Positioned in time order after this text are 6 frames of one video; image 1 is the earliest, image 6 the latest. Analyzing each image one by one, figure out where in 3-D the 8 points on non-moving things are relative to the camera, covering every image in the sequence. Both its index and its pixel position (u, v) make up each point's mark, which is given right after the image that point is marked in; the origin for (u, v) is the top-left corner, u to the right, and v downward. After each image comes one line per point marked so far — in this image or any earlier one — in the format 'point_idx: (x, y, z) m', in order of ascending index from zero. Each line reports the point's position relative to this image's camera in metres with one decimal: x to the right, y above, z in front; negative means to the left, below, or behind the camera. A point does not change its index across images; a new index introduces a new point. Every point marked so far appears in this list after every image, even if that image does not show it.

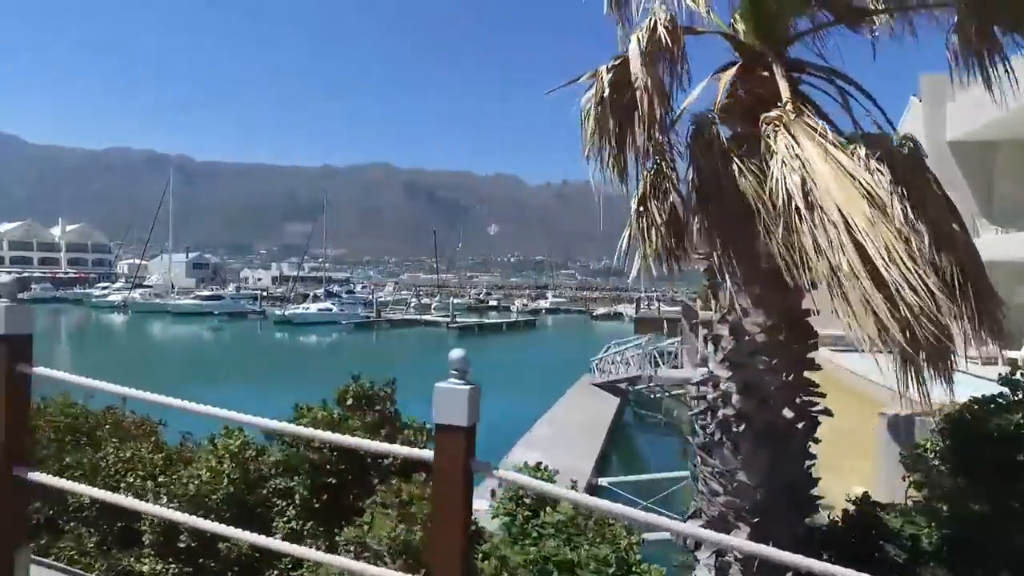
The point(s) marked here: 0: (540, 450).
0: (+0.8, -3.3, +13.9) m
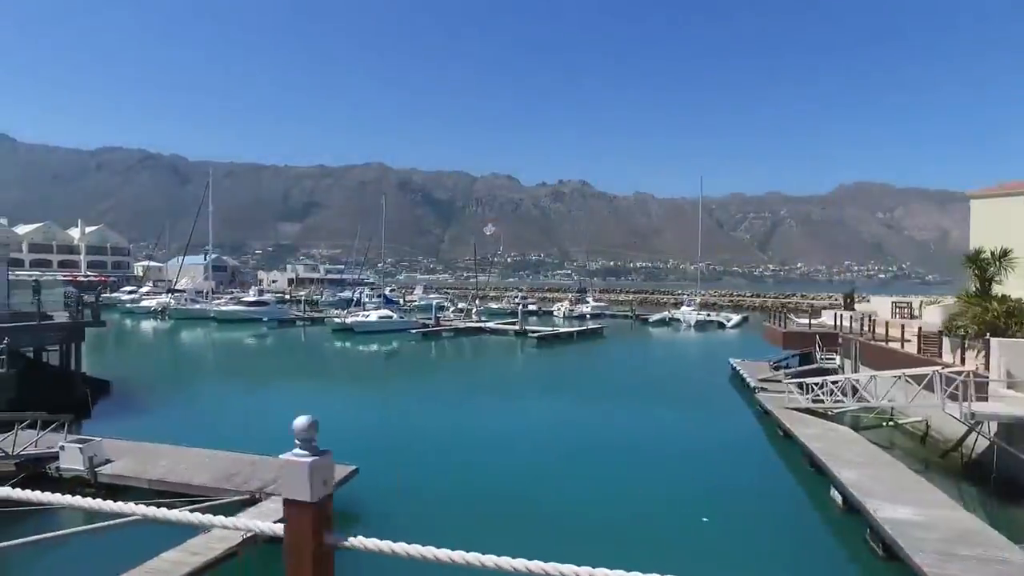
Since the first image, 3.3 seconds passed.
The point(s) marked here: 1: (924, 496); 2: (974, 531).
0: (+6.7, -3.8, +11.9) m
1: (+7.4, -3.8, +12.5) m
2: (+7.1, -3.8, +10.7) m
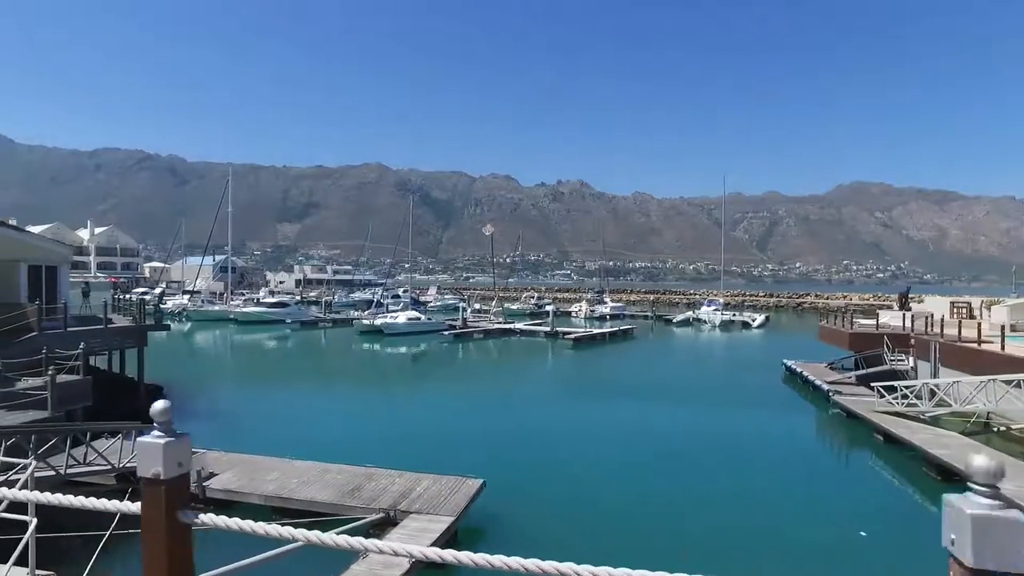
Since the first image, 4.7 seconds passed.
0: (+9.2, -3.8, +11.1) m
1: (+9.9, -3.8, +11.7) m
2: (+9.6, -3.8, +9.9) m
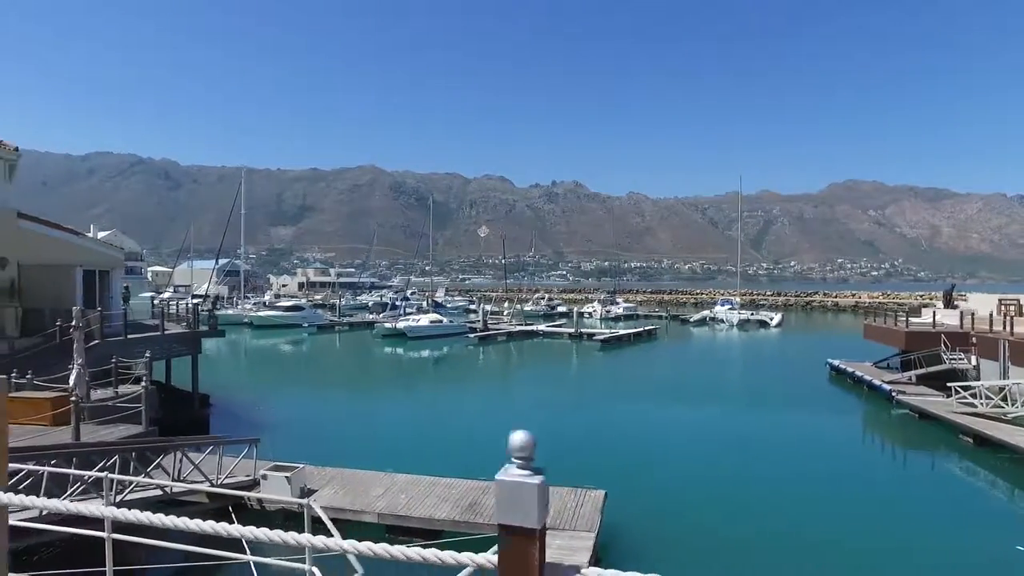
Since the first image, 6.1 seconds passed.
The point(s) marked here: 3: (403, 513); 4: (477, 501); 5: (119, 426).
0: (+11.4, -3.7, +10.5) m
1: (+12.1, -3.8, +11.1) m
2: (+11.8, -3.7, +9.3) m
3: (-1.8, -3.7, +11.4) m
4: (-0.6, -3.6, +11.8) m
5: (-6.8, -2.4, +12.0) m
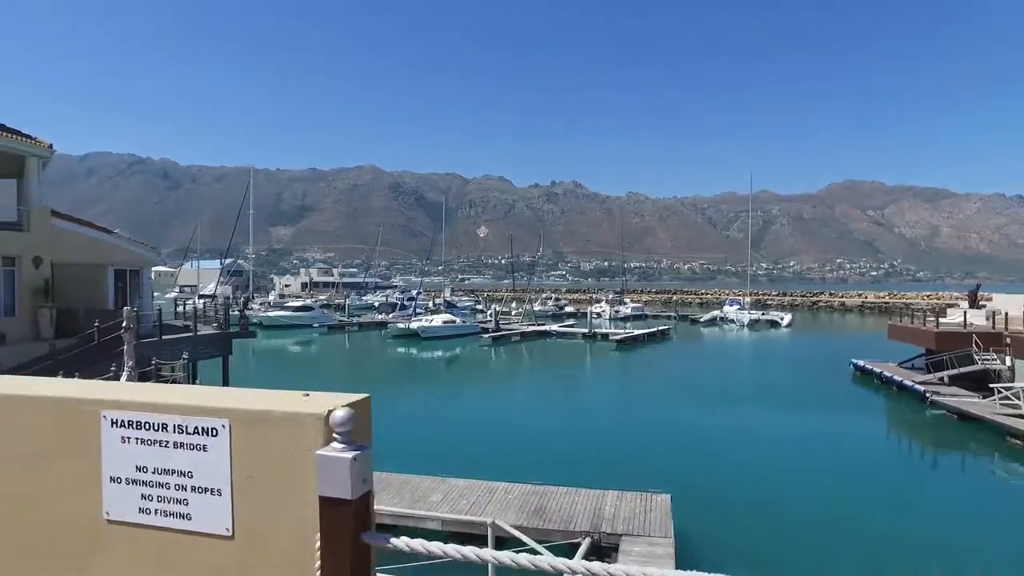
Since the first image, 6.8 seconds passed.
0: (+12.5, -3.7, +10.2) m
1: (+13.2, -3.7, +10.8) m
2: (+12.9, -3.7, +8.9) m
3: (-0.7, -3.7, +11.1) m
4: (+0.5, -3.6, +11.4) m
5: (-5.7, -2.4, +11.6) m
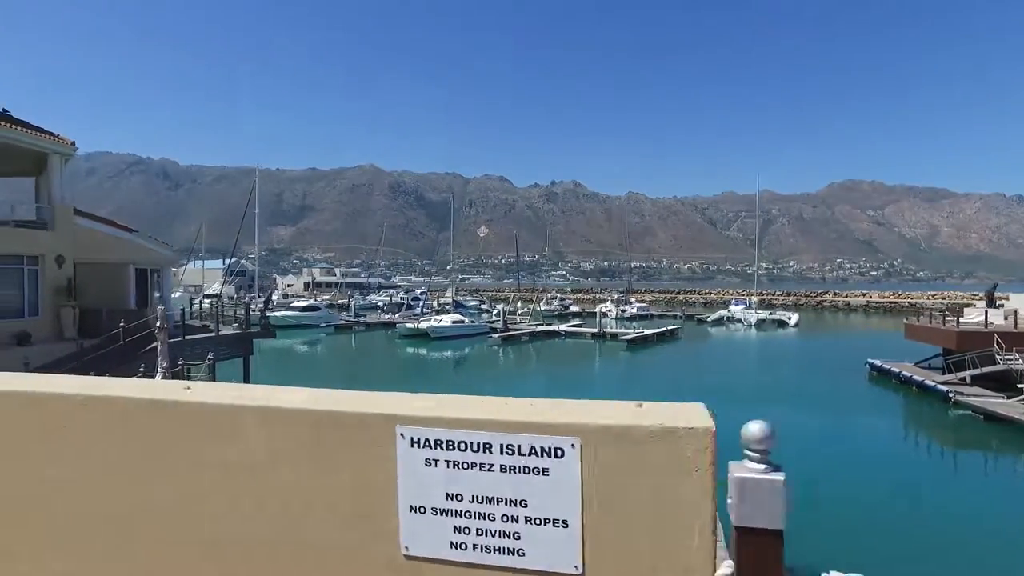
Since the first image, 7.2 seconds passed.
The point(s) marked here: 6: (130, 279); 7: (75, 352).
0: (+13.2, -3.7, +9.9) m
1: (+13.9, -3.7, +10.5) m
2: (+13.6, -3.7, +8.7) m
3: (0.0, -3.7, +10.8) m
4: (+1.2, -3.6, +11.2) m
5: (-5.0, -2.4, +11.4) m
6: (-9.7, +0.2, +17.5) m
7: (-9.1, -1.3, +14.4) m
